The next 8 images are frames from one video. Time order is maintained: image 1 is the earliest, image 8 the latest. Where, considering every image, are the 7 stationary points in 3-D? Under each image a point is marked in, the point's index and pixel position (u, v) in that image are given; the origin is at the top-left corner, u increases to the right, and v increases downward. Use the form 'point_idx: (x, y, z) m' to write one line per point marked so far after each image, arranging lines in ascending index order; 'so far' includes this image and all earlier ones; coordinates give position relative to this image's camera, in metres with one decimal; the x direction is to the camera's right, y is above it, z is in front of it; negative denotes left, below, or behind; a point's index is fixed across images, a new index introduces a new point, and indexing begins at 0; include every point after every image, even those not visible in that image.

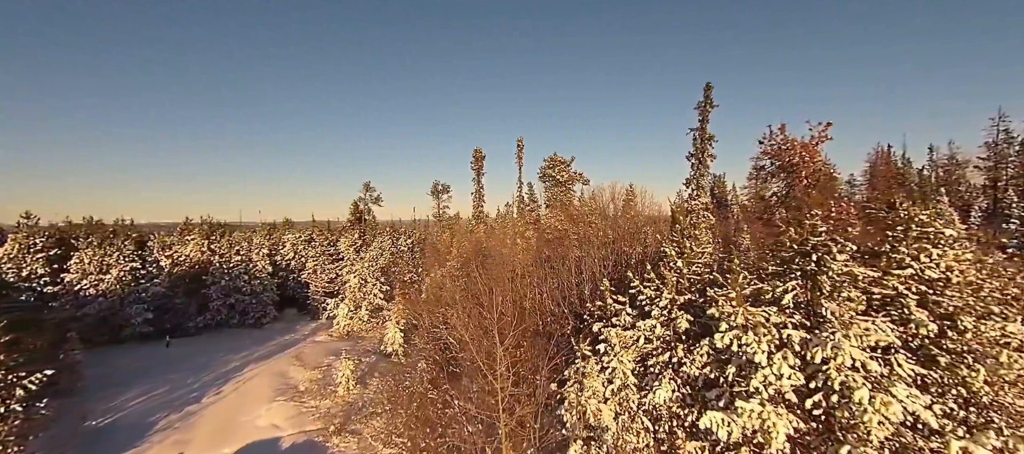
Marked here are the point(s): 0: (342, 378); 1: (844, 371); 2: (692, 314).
0: (-8.2, -7.2, +19.5) m
1: (+6.7, -2.9, +8.2) m
2: (+5.0, -2.4, +11.4) m
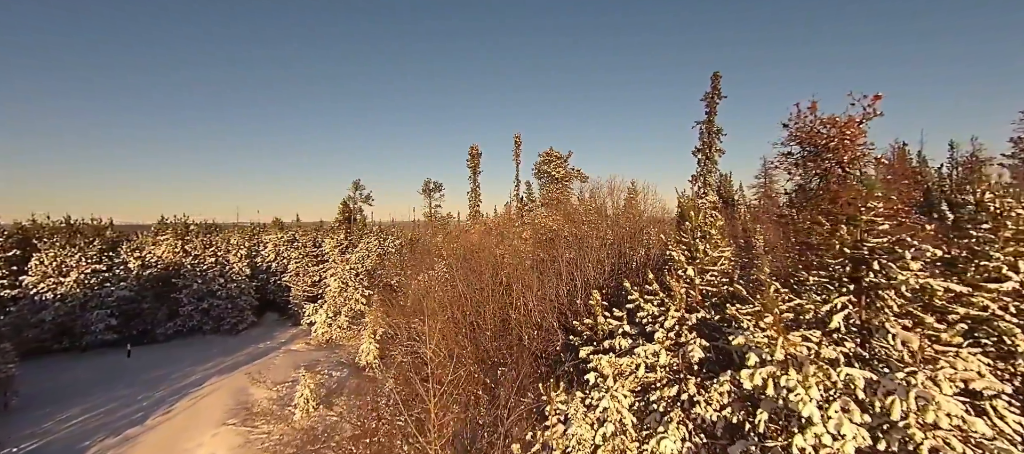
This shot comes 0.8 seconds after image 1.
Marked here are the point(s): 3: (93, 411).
0: (-8.9, -7.2, +17.1) m
1: (+5.9, -2.9, +5.7) m
2: (+4.2, -2.4, +8.9) m
3: (-20.5, -9.0, +19.9) m
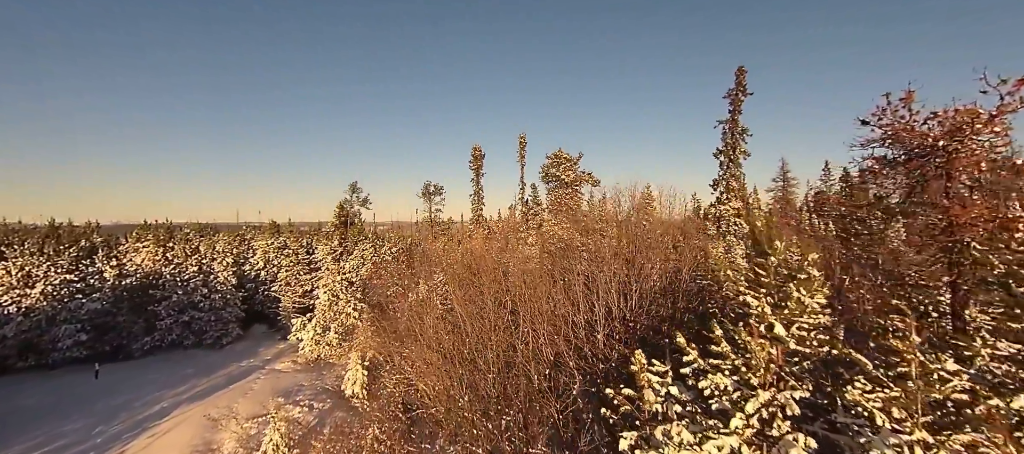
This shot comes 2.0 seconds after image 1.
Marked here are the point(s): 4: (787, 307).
0: (-8.7, -7.7, +14.5) m
1: (+6.0, -3.4, +2.9) m
2: (+4.4, -3.0, +6.2) m
3: (-20.3, -9.5, +17.4) m
4: (+4.5, -1.3, +6.7) m
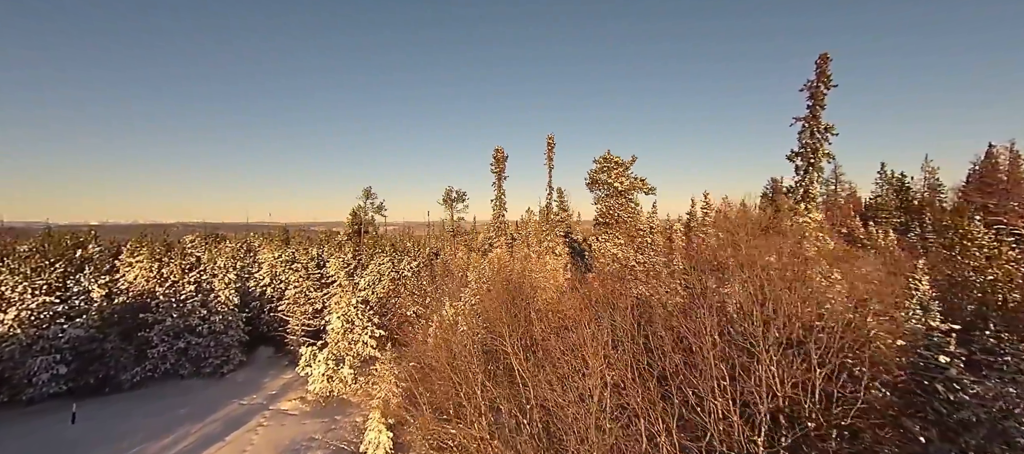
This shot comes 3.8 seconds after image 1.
0: (-6.3, -8.7, +10.4) m
1: (+8.1, -4.4, -1.4) m
2: (+6.6, -3.9, +1.9) m
3: (-17.9, -10.5, +13.6) m
4: (+6.7, -2.3, +2.4) m
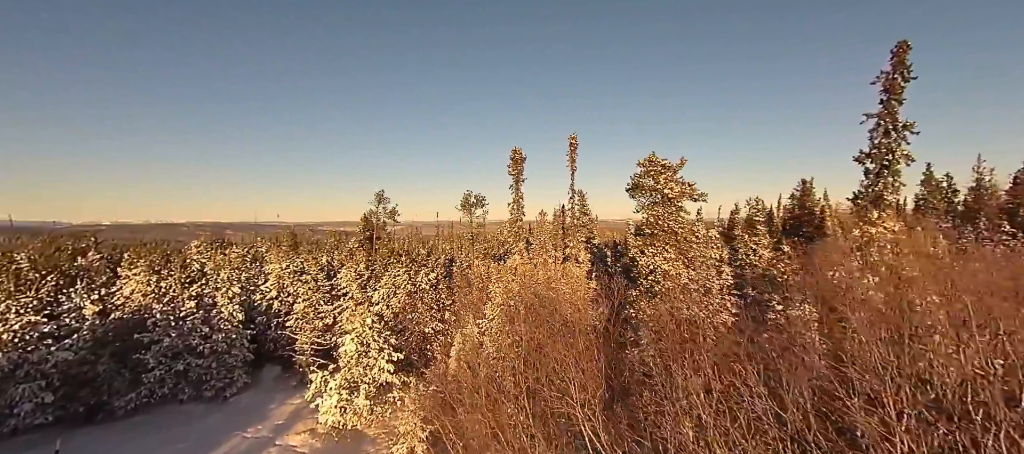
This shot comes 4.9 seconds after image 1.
0: (-4.7, -9.3, +7.7) m
1: (+9.5, -5.1, -4.3) m
2: (+8.1, -4.6, -1.0) m
3: (-16.2, -11.2, +11.1) m
4: (+8.2, -3.0, -0.5) m
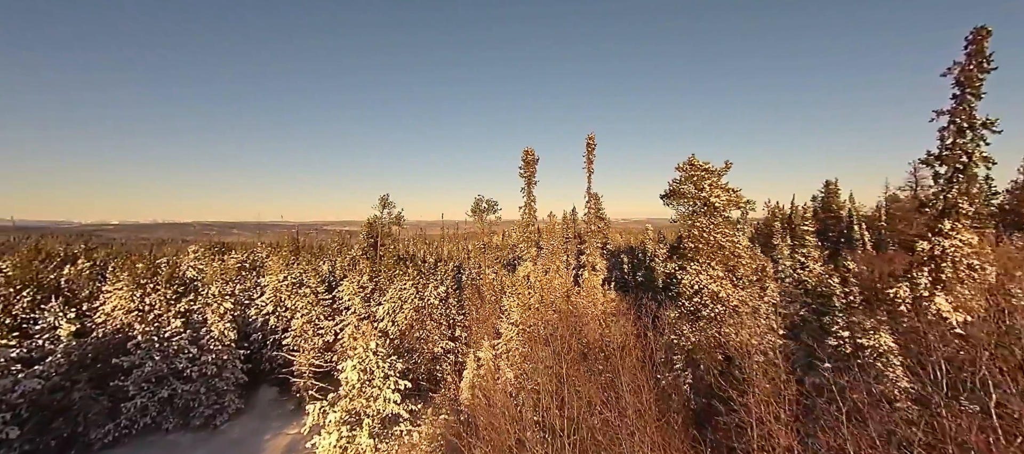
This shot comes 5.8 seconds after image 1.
0: (-3.7, -10.0, +5.2) m
1: (+10.4, -5.7, -7.1) m
2: (+9.0, -5.3, -3.7) m
3: (-15.2, -11.8, +8.6) m
4: (+9.1, -3.6, -3.2) m
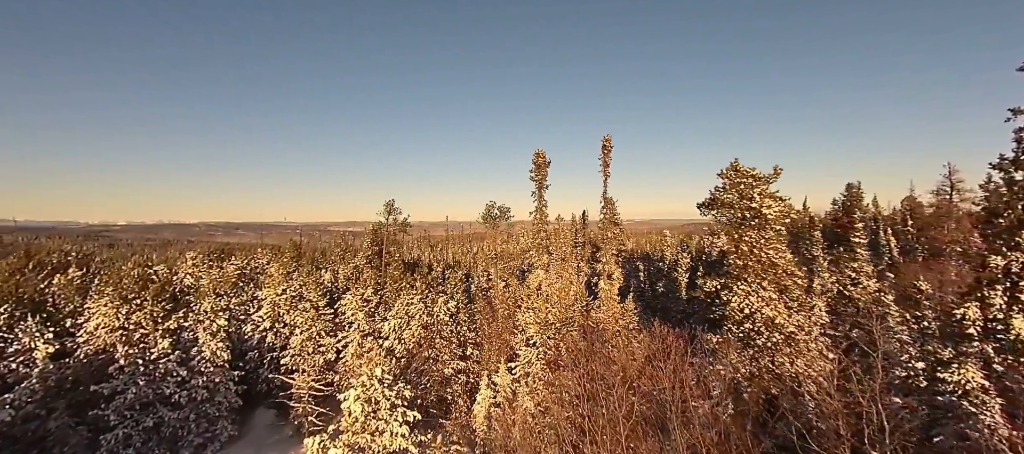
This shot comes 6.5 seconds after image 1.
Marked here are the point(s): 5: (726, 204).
0: (-2.9, -10.6, +3.0) m
1: (+11.1, -6.3, -9.3) m
2: (+9.7, -5.8, -6.0) m
3: (-14.3, -12.4, +6.6) m
4: (+9.9, -4.2, -5.5) m
5: (+10.3, +1.2, +20.0) m
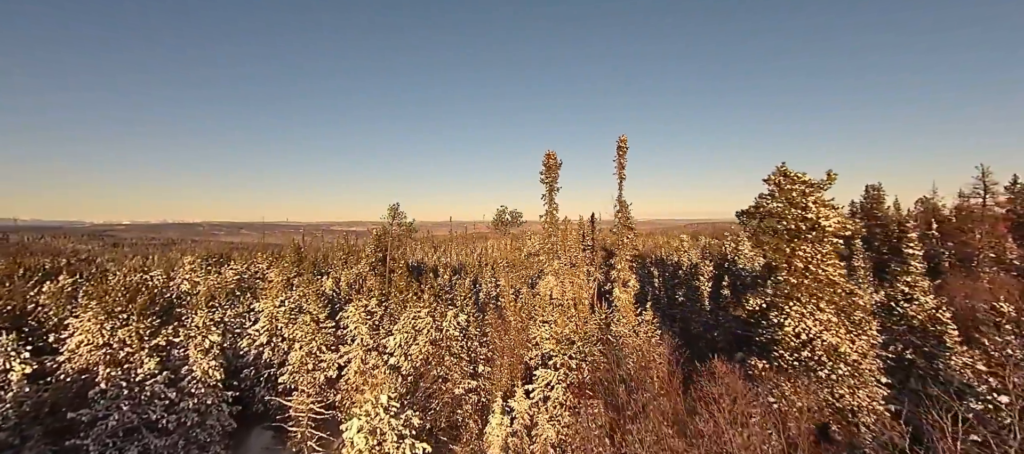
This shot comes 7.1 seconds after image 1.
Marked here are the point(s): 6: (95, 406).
0: (-2.1, -11.1, +1.1) m
1: (+11.8, -6.8, -11.3) m
2: (+10.4, -6.3, -7.9) m
3: (-13.5, -12.9, +4.8) m
4: (+10.6, -4.7, -7.4) m
5: (+11.1, +0.7, +18.1) m
6: (-19.4, -8.2, +18.9) m
